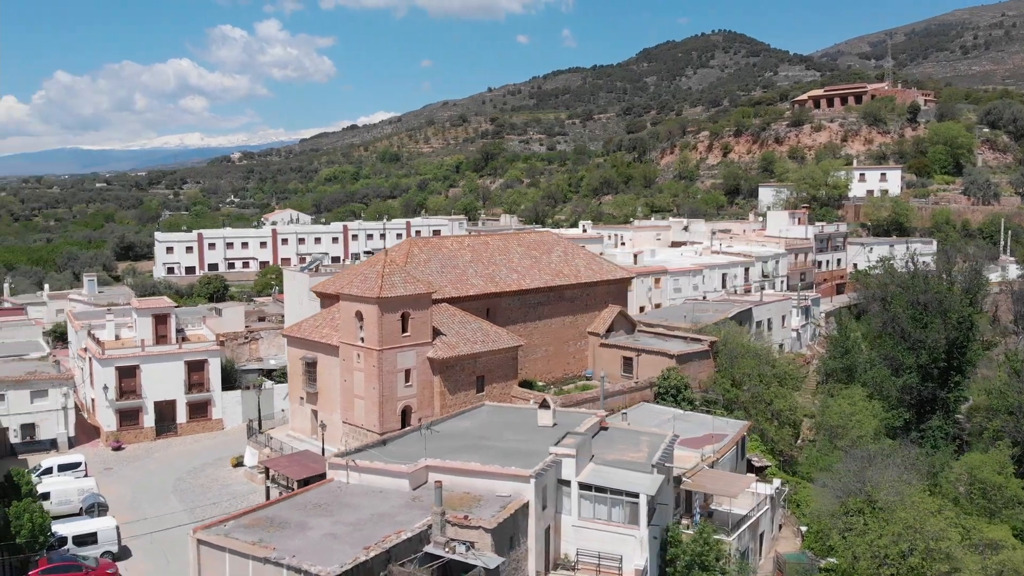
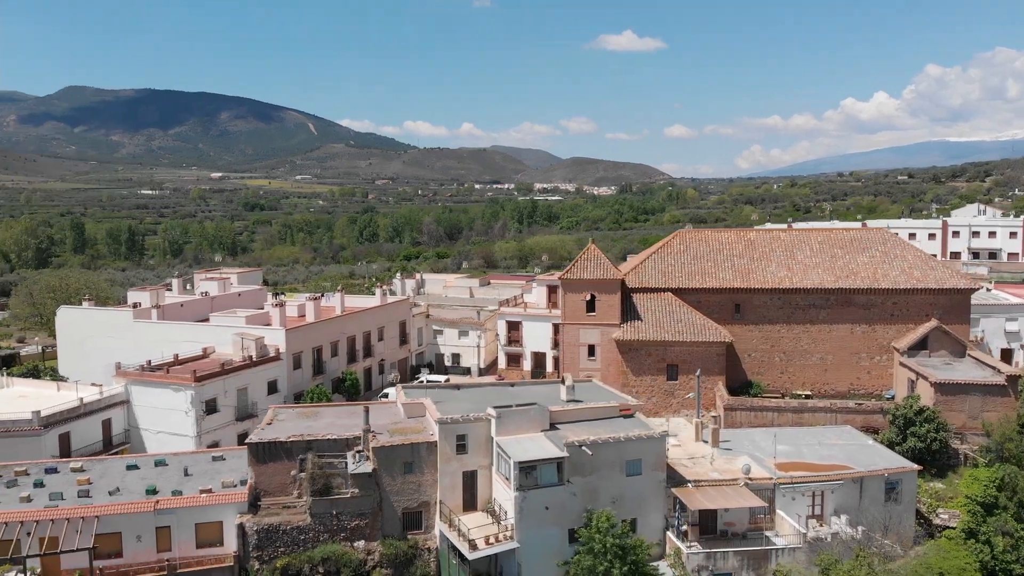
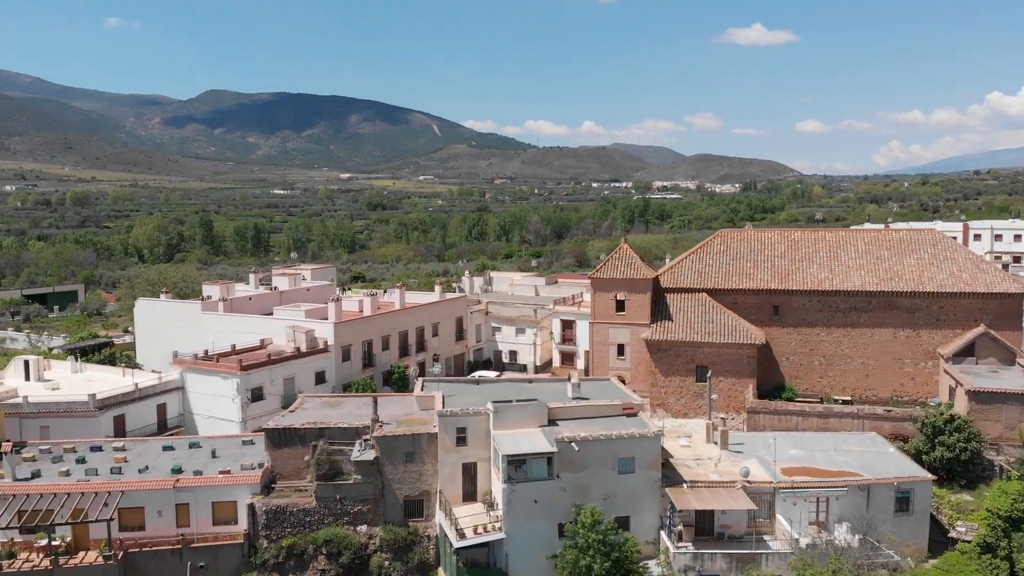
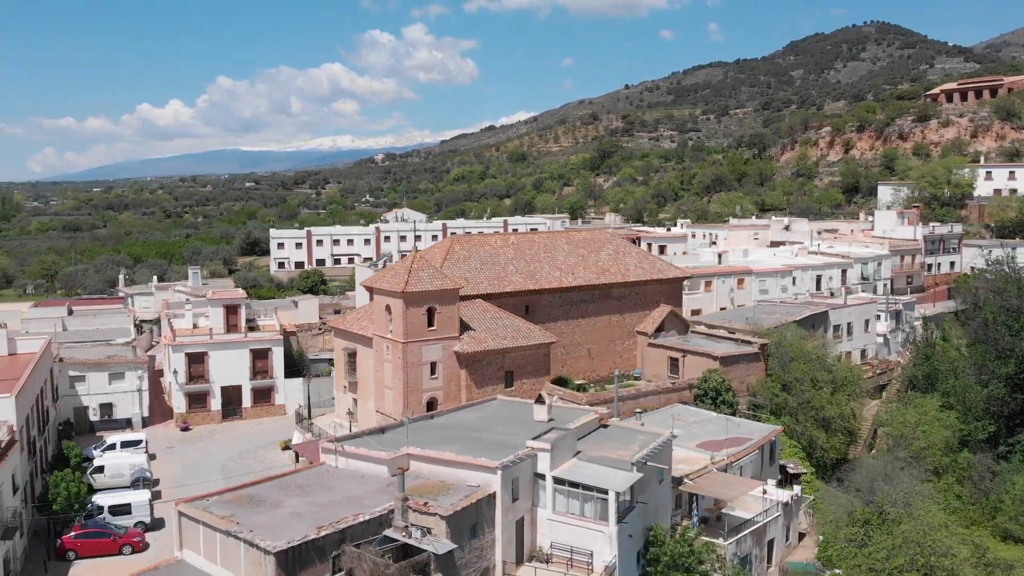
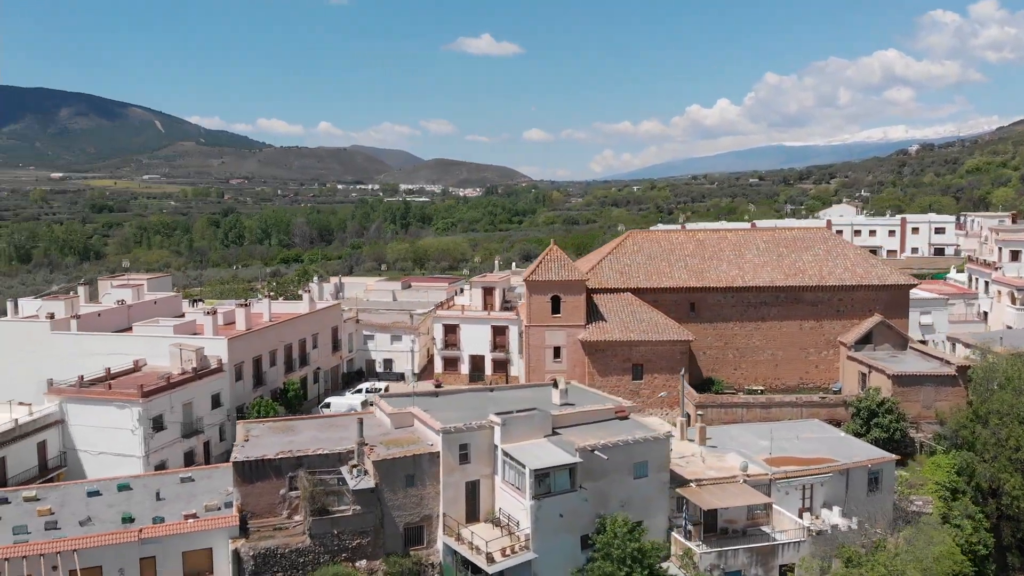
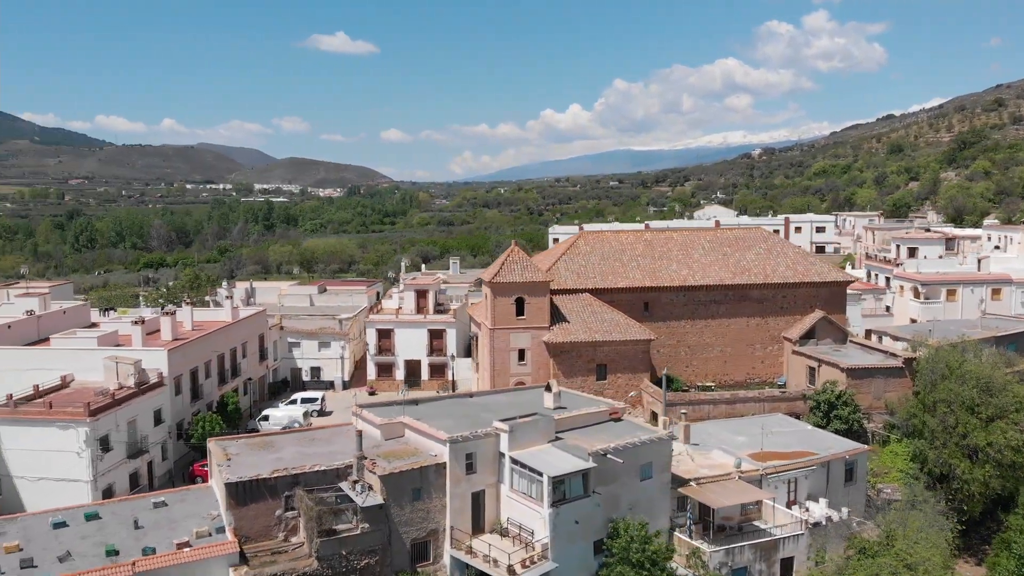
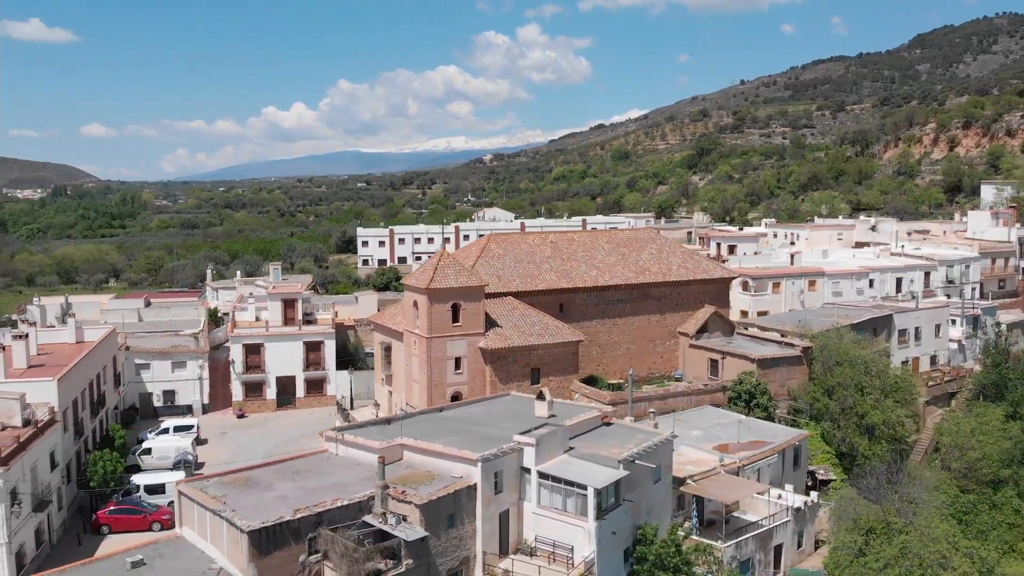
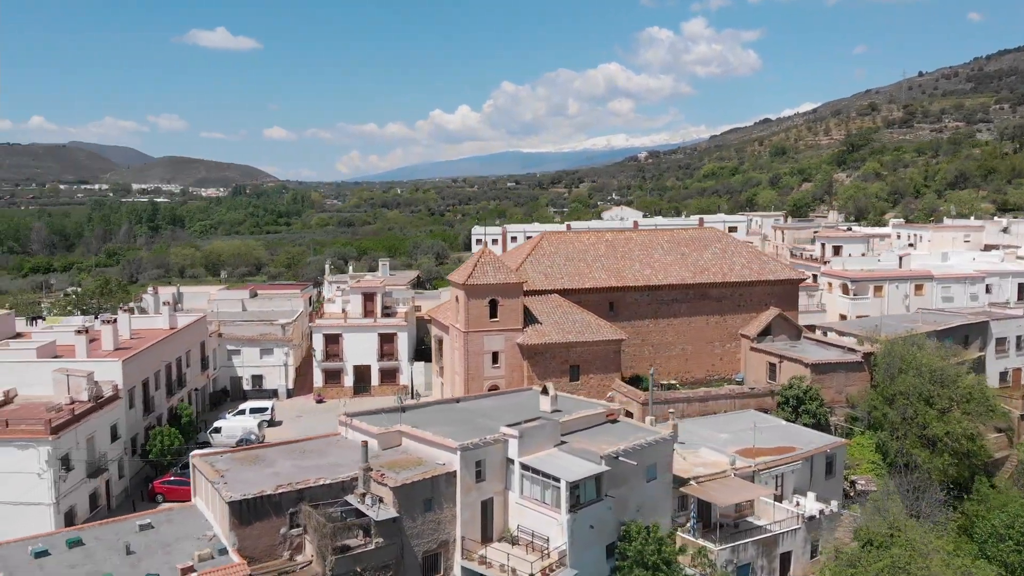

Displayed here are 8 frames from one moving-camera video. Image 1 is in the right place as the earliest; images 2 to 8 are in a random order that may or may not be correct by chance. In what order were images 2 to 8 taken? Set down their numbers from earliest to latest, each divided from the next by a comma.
4, 7, 8, 6, 5, 2, 3
